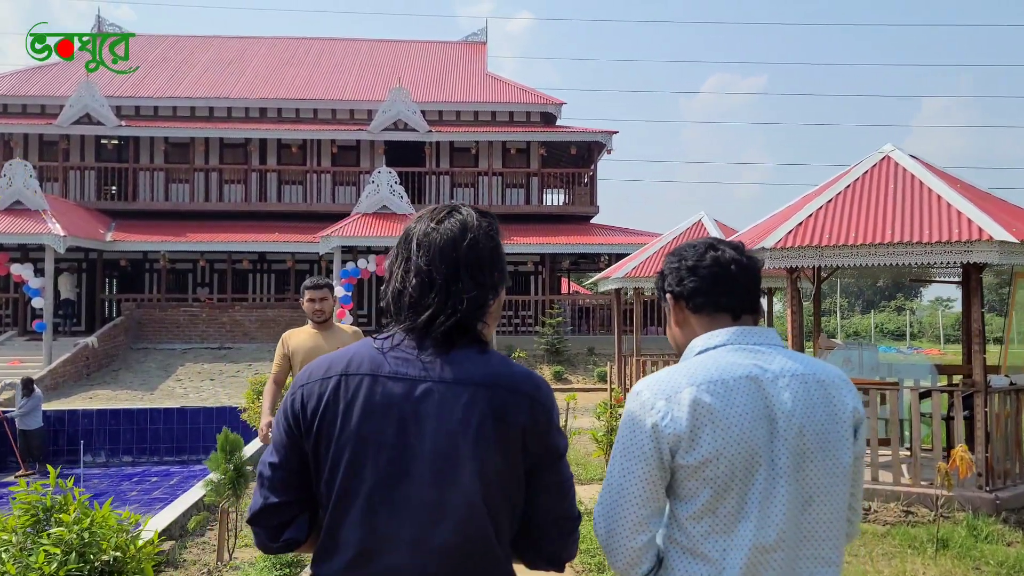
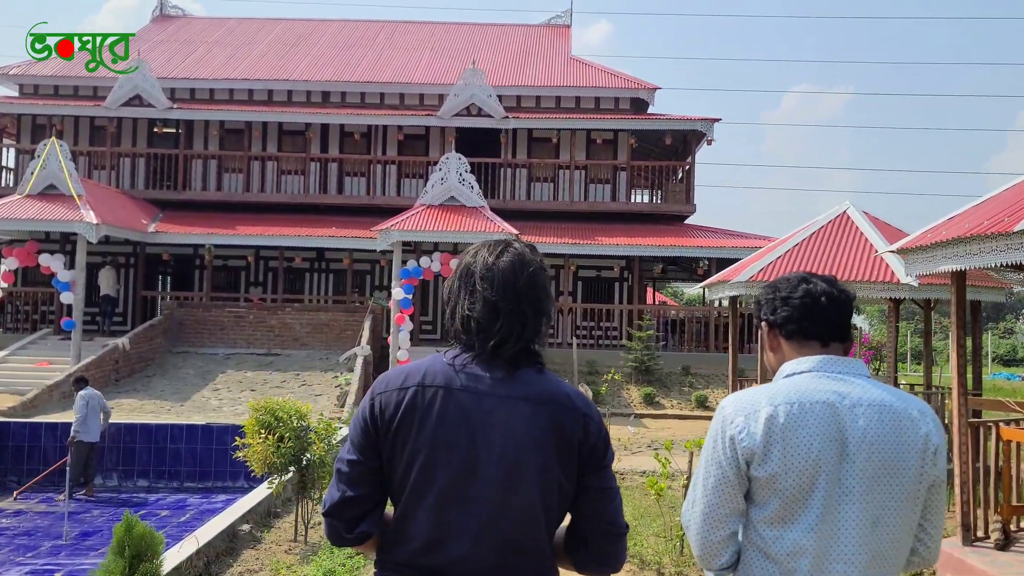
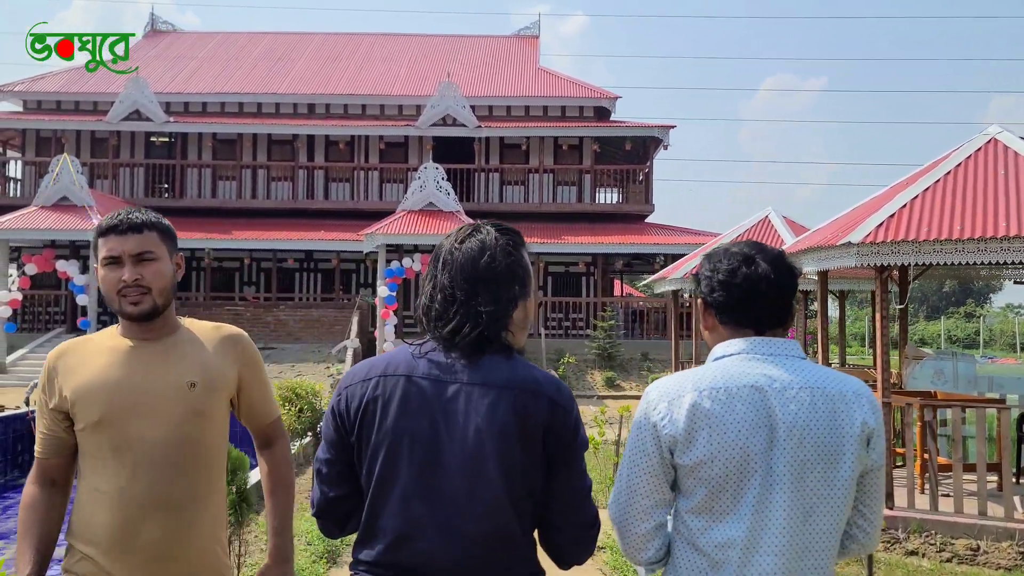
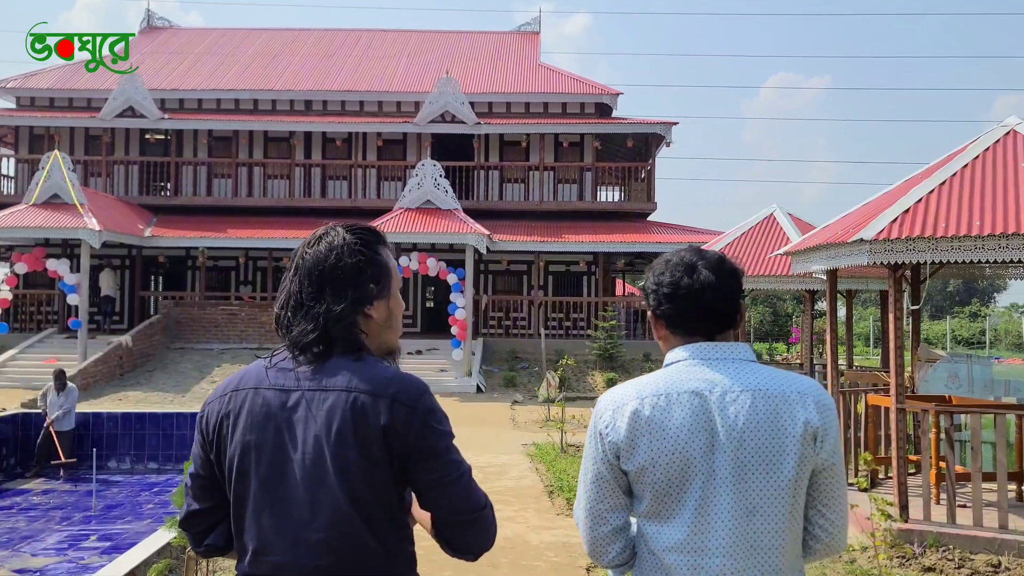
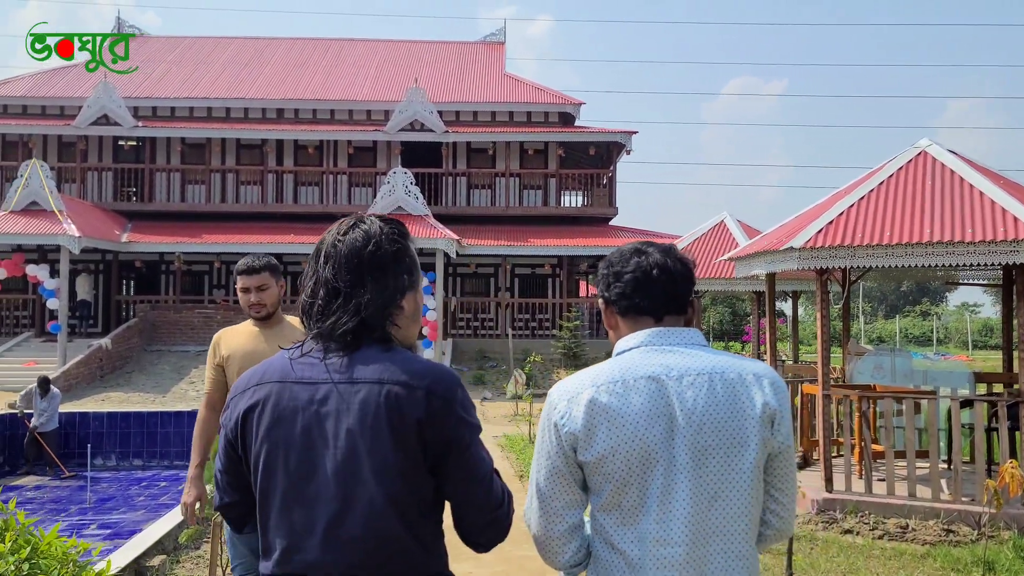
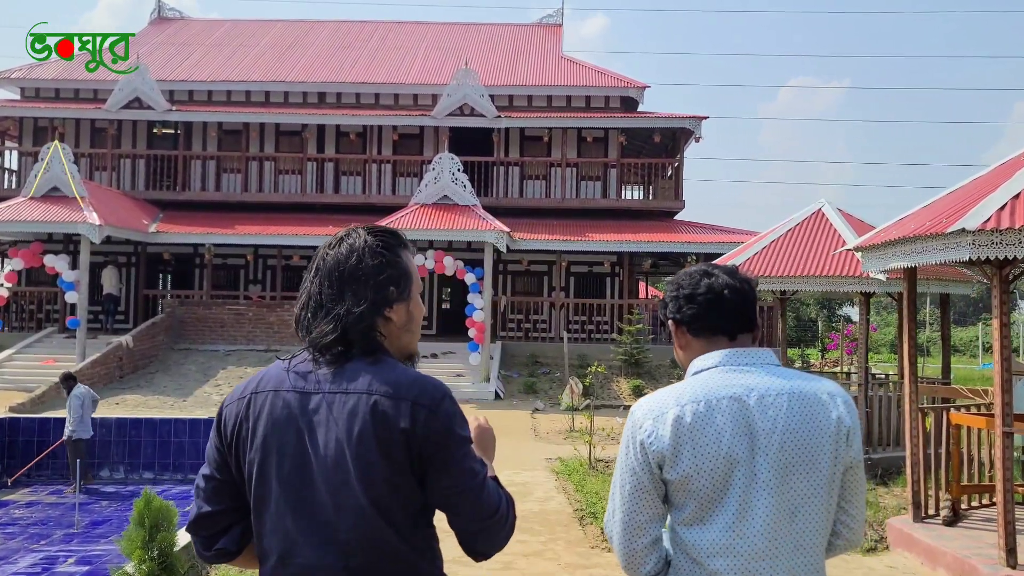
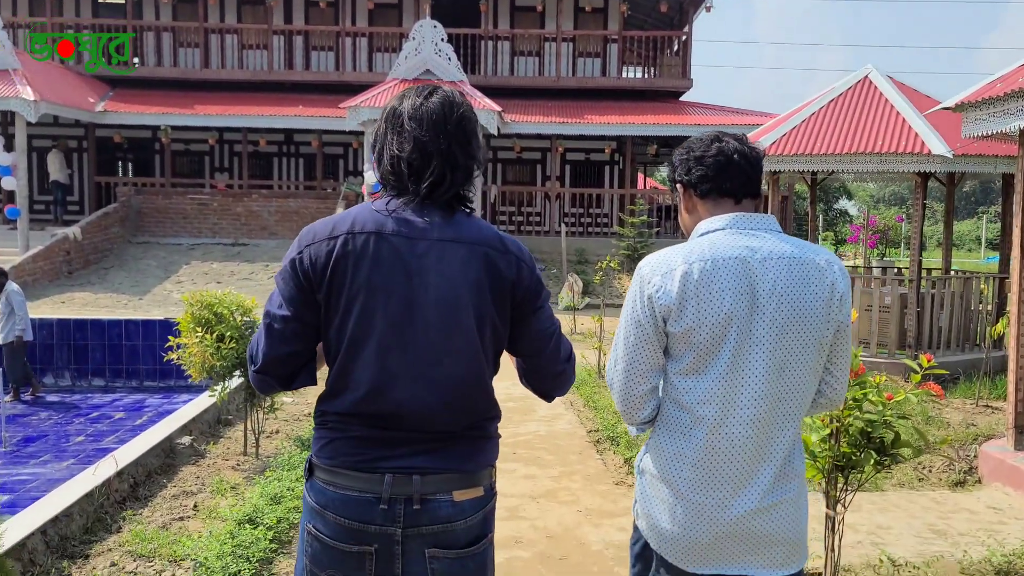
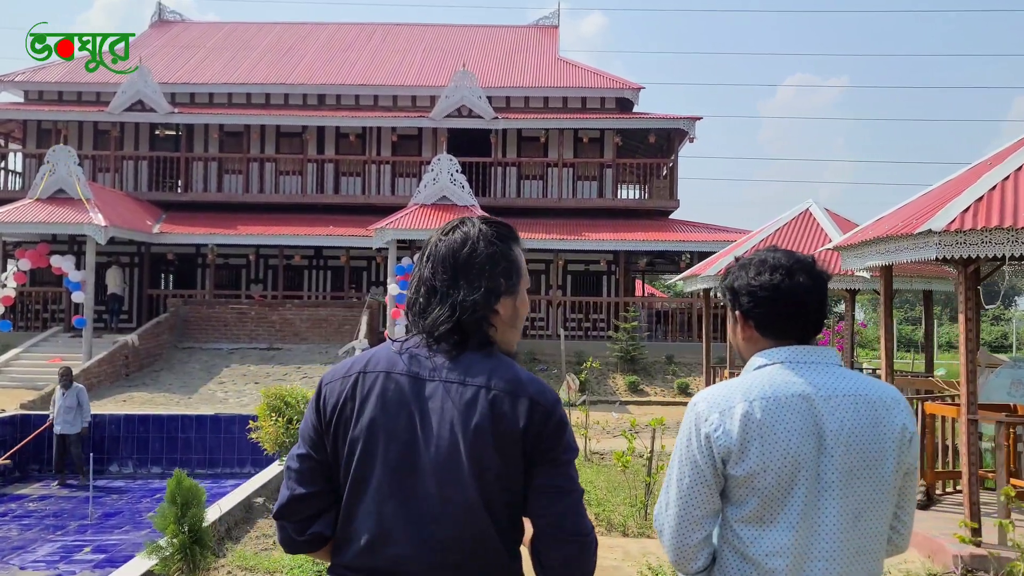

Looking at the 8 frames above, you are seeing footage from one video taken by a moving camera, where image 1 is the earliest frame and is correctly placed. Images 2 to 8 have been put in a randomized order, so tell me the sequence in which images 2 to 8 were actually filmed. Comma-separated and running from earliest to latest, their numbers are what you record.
5, 3, 4, 8, 6, 2, 7
